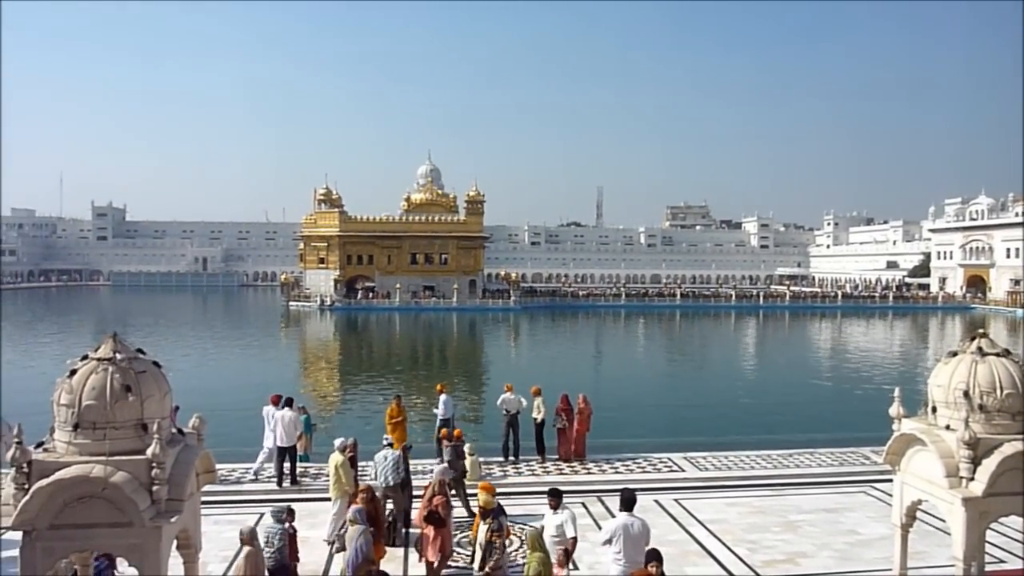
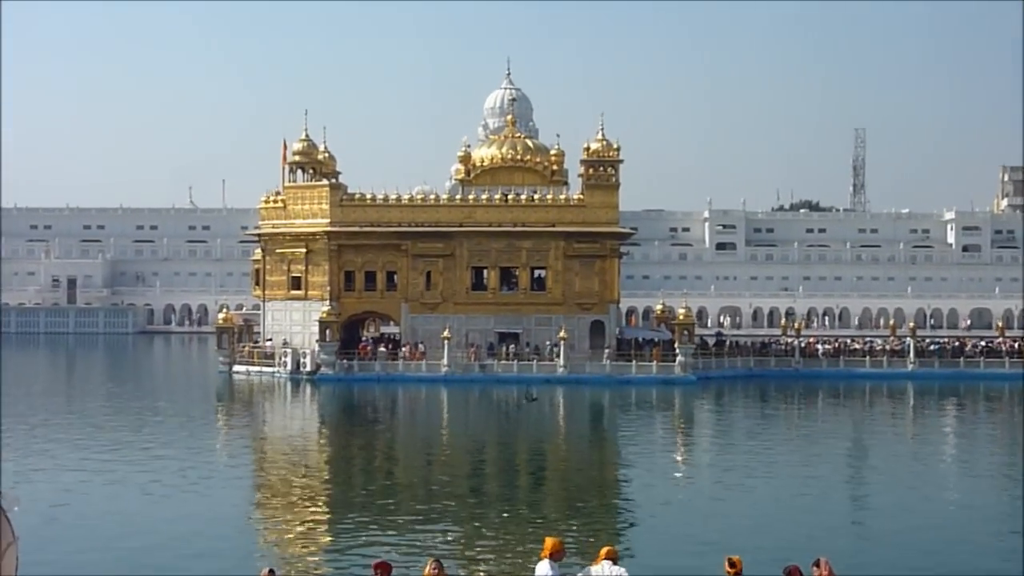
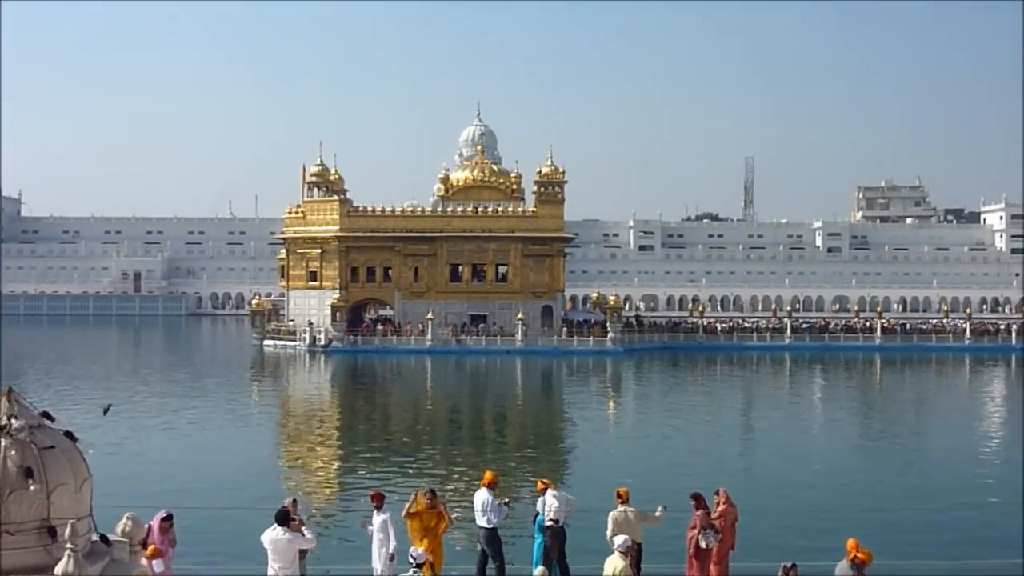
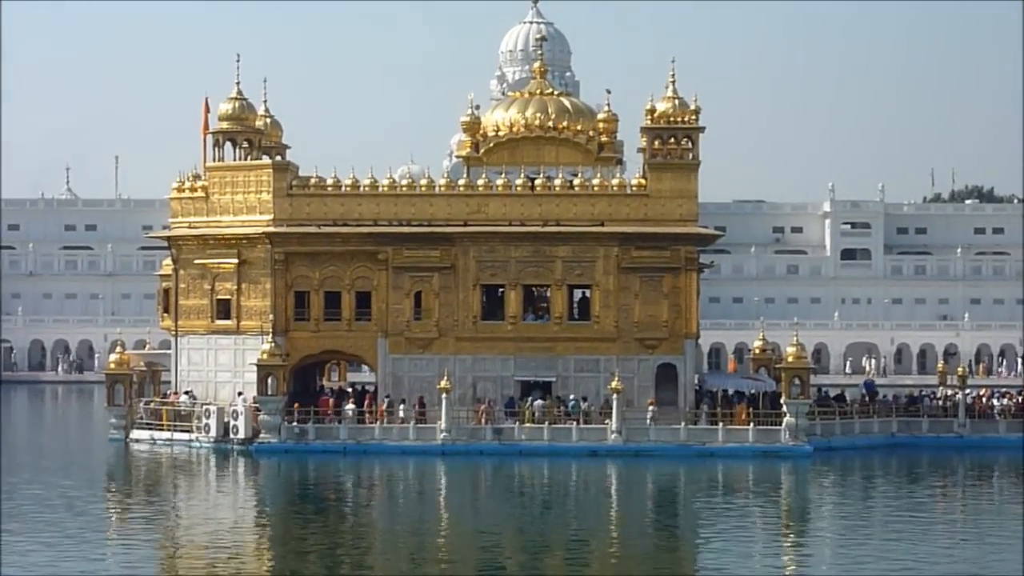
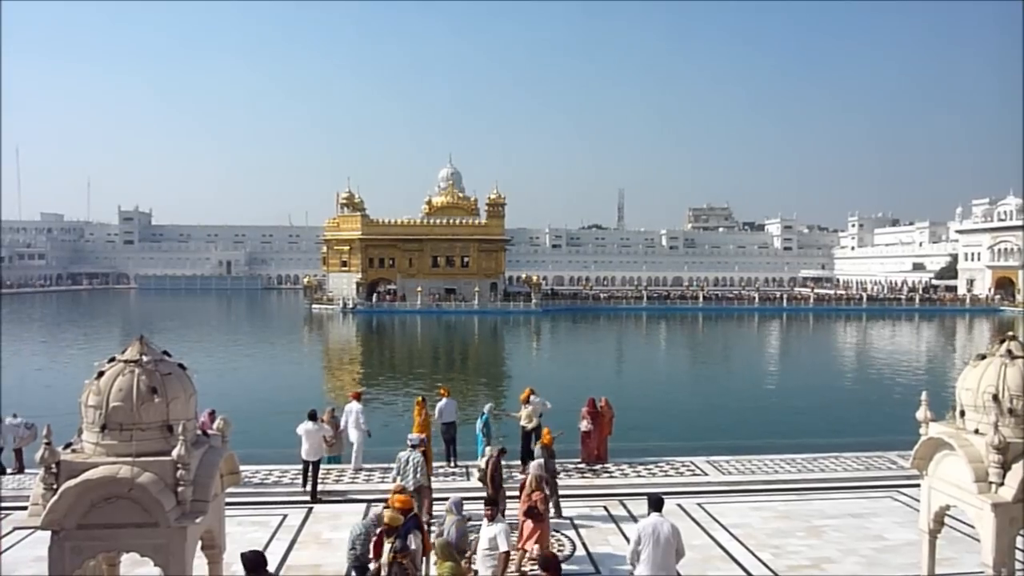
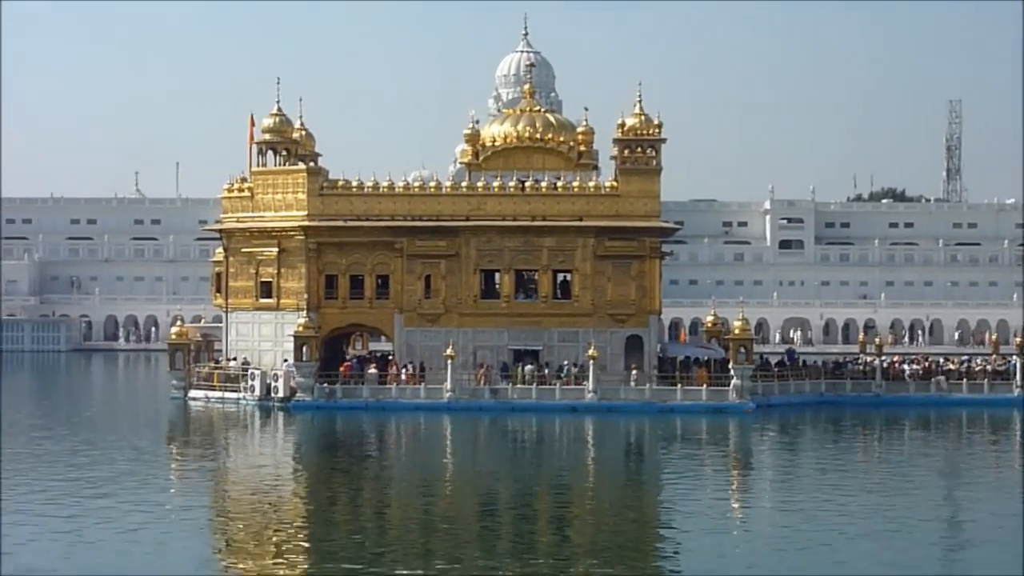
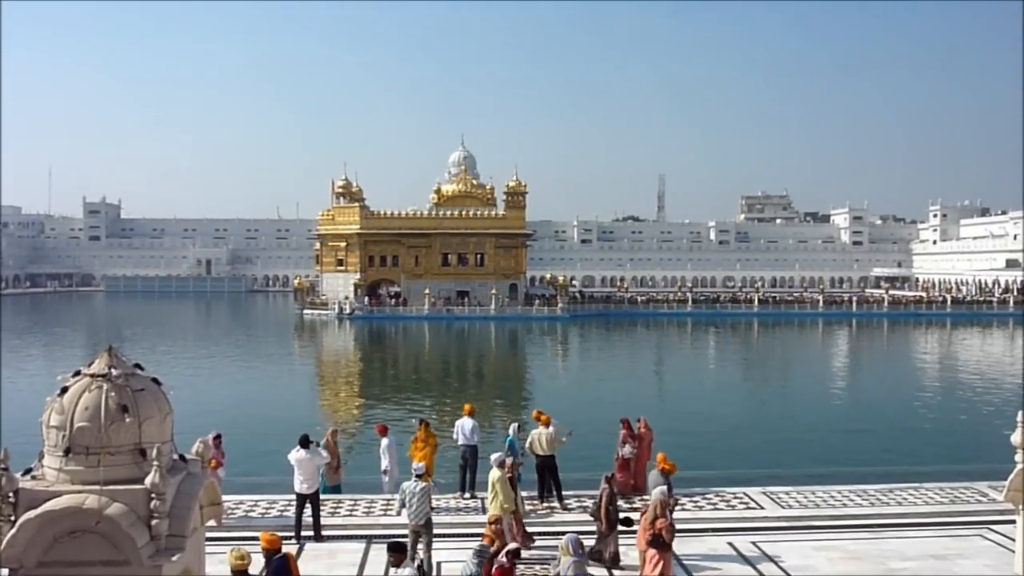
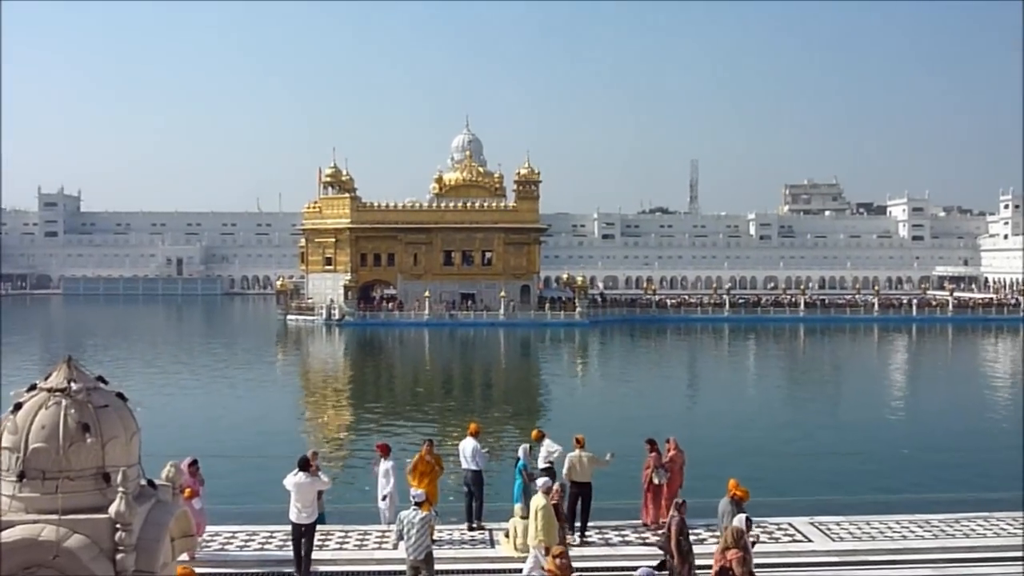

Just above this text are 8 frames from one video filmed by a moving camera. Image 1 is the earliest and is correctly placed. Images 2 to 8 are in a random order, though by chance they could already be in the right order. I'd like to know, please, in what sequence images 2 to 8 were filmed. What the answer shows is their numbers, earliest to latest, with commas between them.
5, 7, 8, 3, 2, 6, 4
